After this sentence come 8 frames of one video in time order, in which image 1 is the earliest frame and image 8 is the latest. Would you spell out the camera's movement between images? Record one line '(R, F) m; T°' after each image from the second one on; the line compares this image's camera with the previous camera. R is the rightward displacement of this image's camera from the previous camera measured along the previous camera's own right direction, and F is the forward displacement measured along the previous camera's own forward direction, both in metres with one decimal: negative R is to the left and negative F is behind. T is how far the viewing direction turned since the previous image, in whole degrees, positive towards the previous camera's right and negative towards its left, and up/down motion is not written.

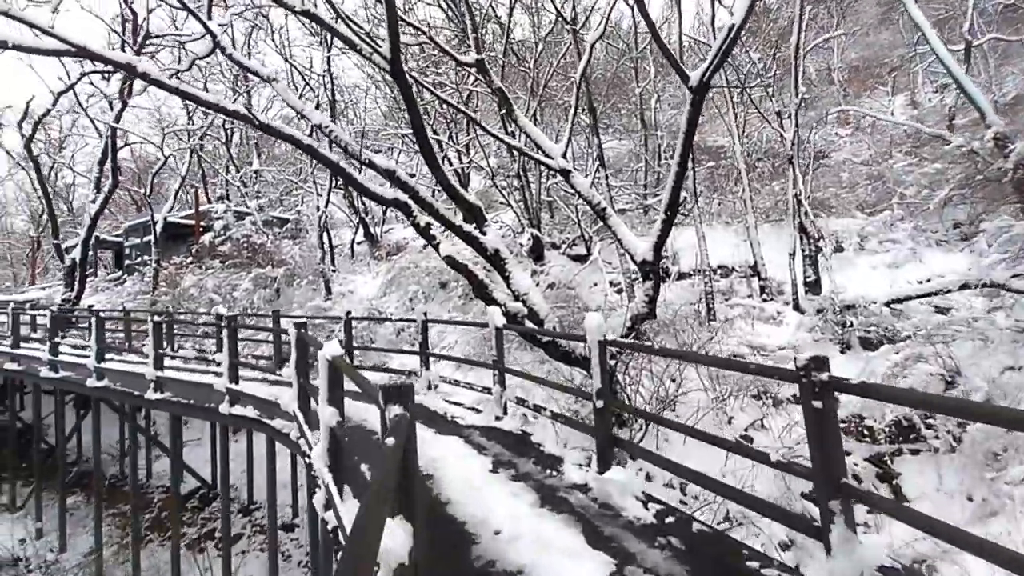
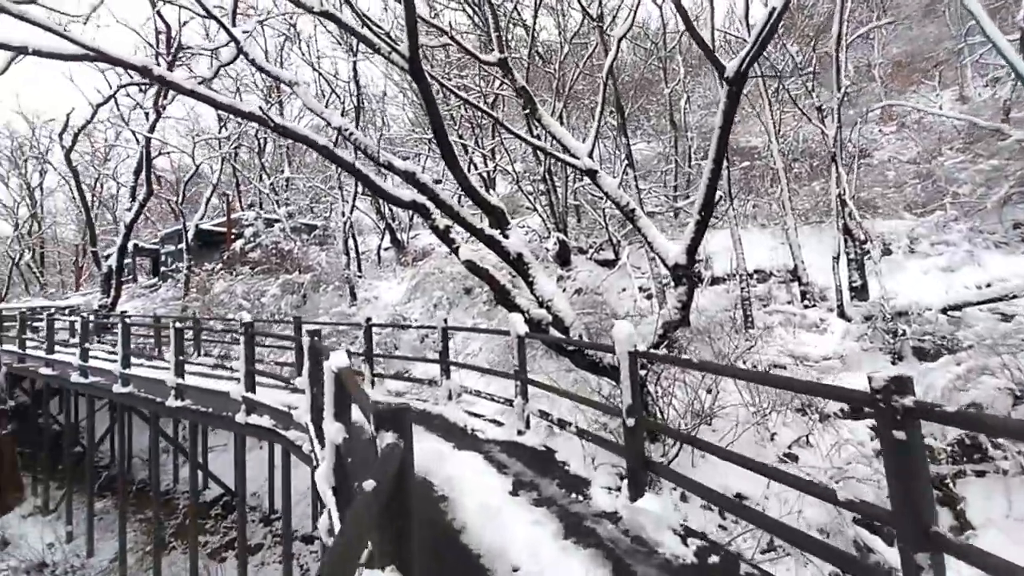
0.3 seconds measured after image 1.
(0.0, +0.3) m; -3°
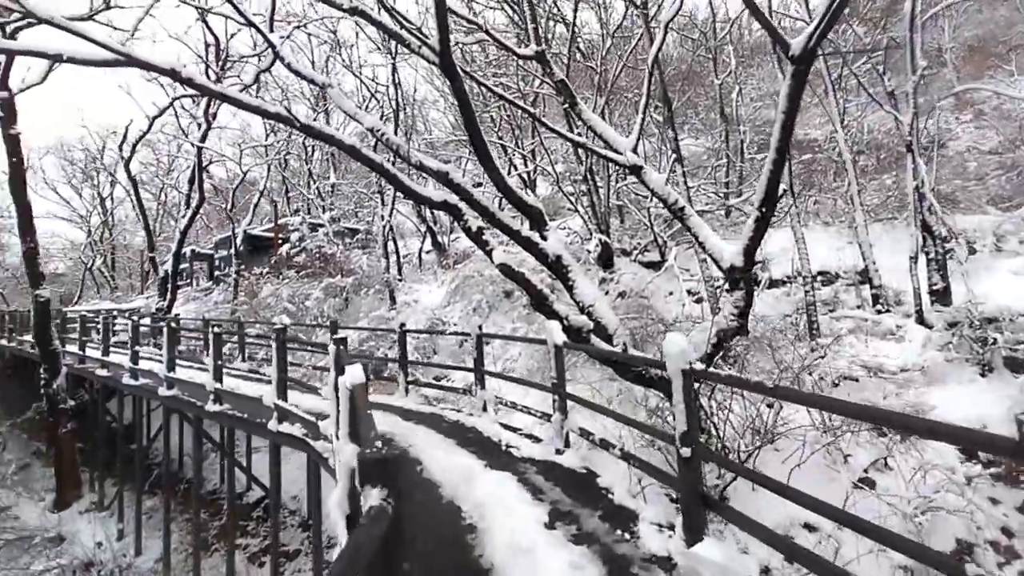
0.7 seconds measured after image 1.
(0.0, +0.4) m; -5°
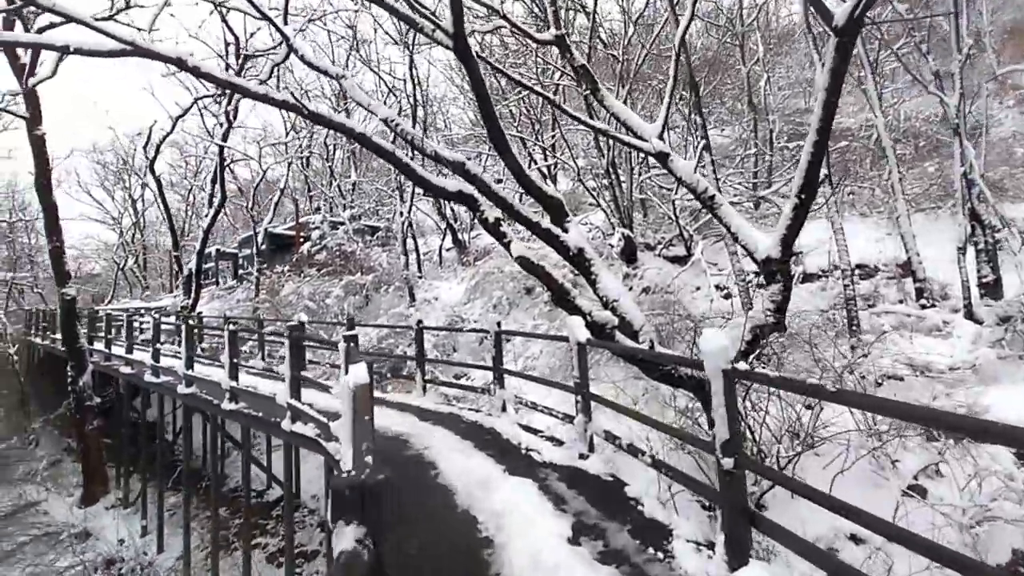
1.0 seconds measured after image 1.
(0.0, +0.3) m; -3°
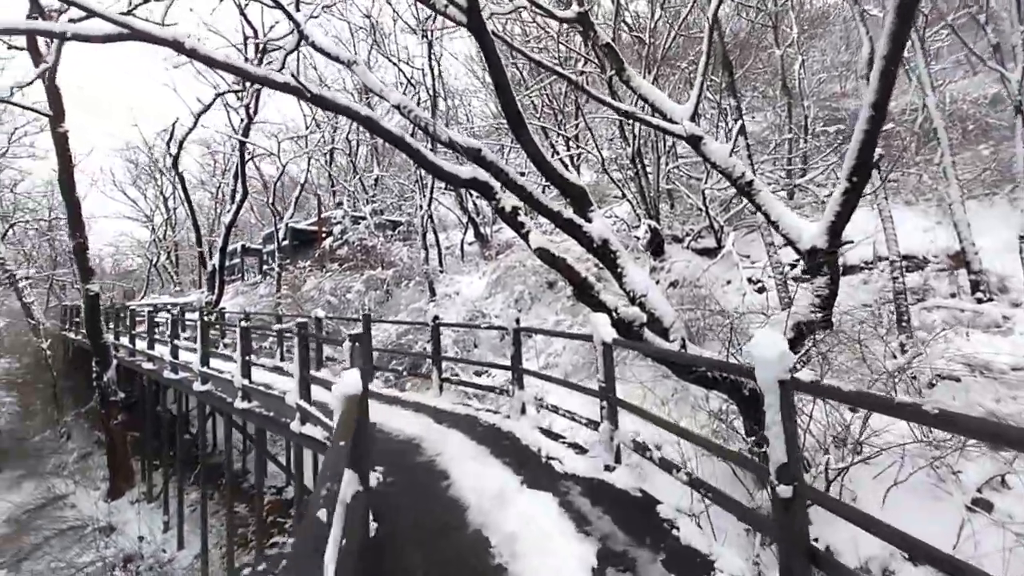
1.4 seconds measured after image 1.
(0.0, +0.4) m; -3°
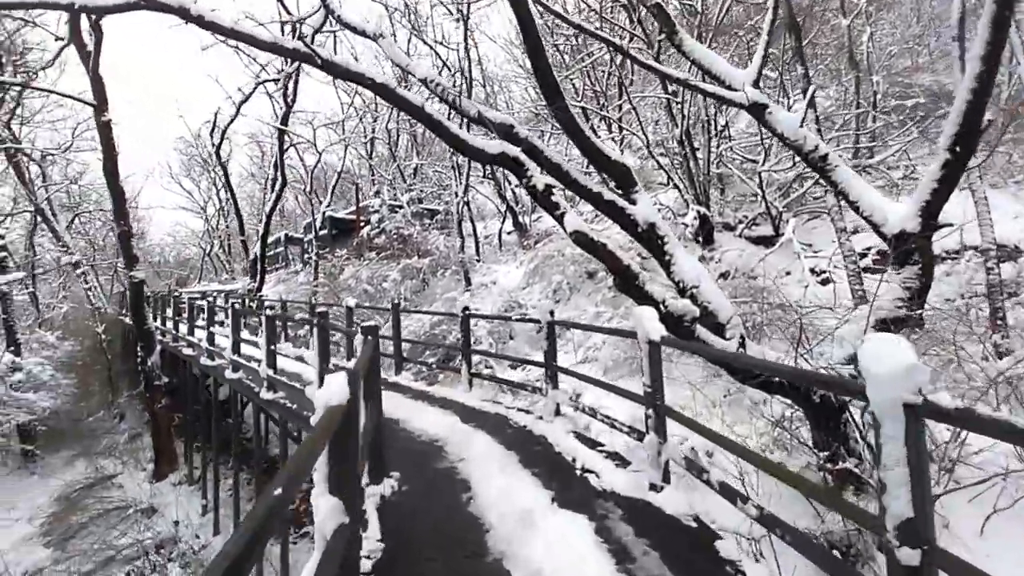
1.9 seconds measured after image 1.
(+0.1, +0.5) m; -5°
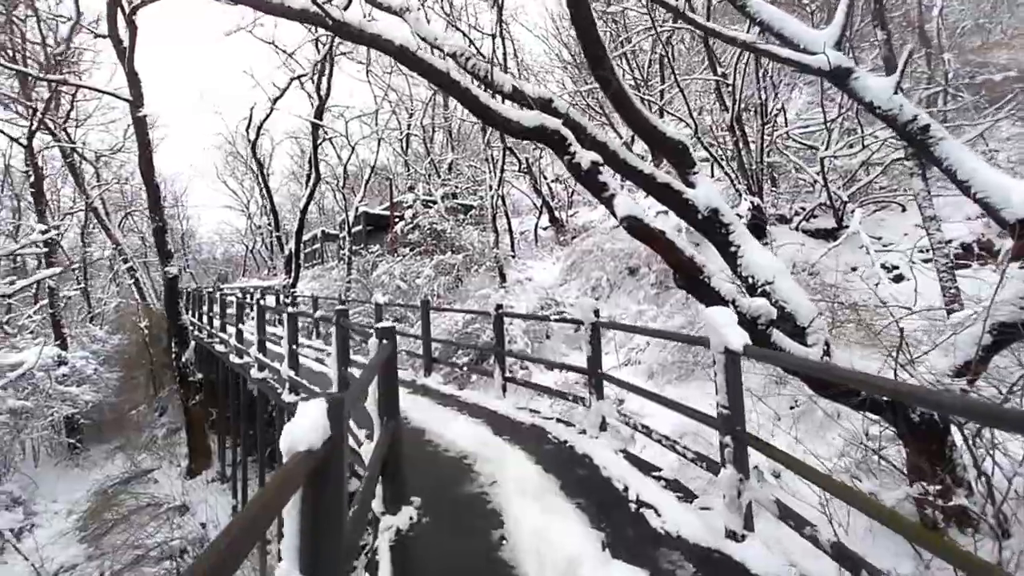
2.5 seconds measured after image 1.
(0.0, +0.6) m; -4°
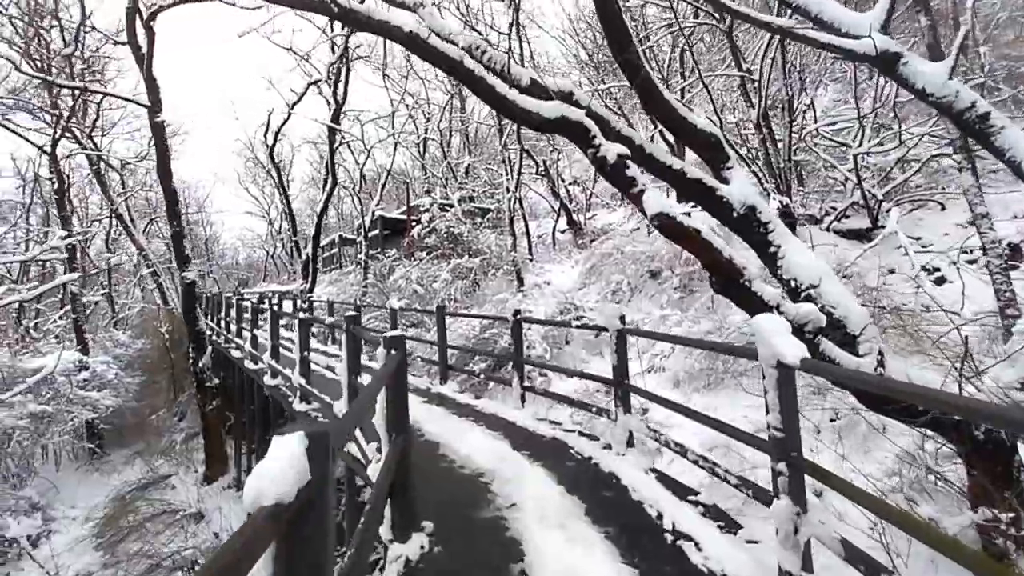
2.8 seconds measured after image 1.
(0.0, +0.3) m; -2°
